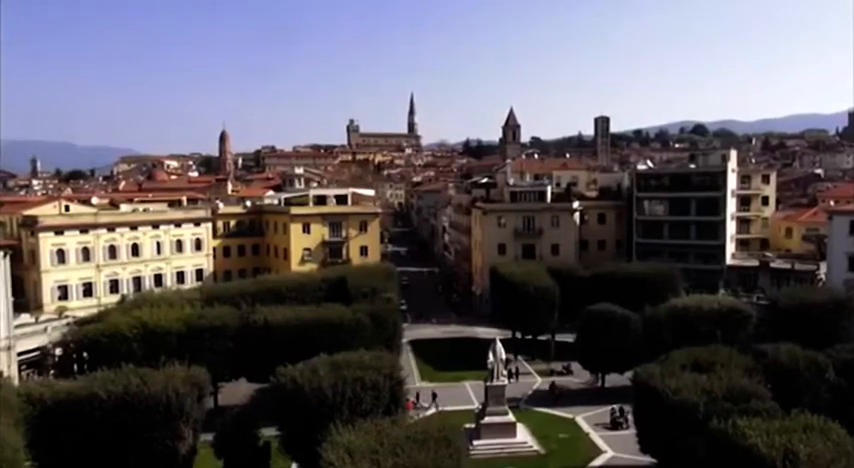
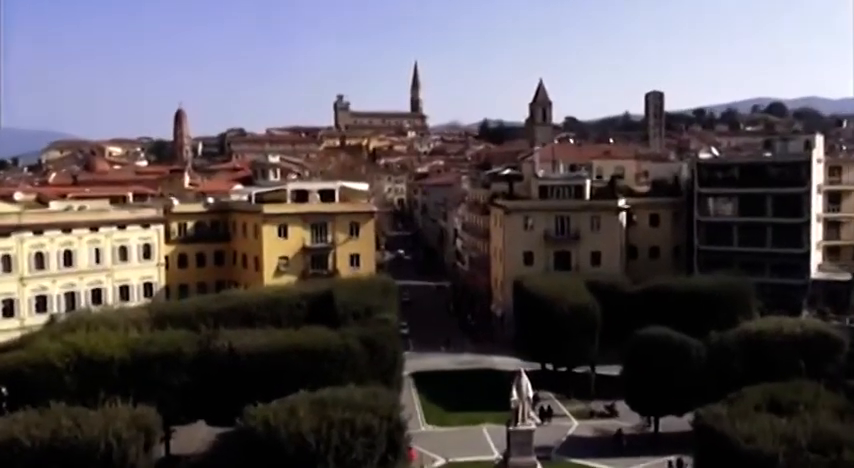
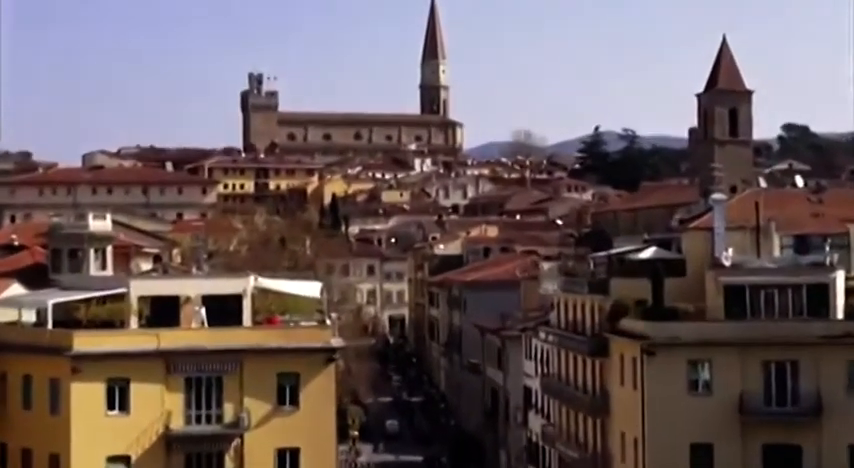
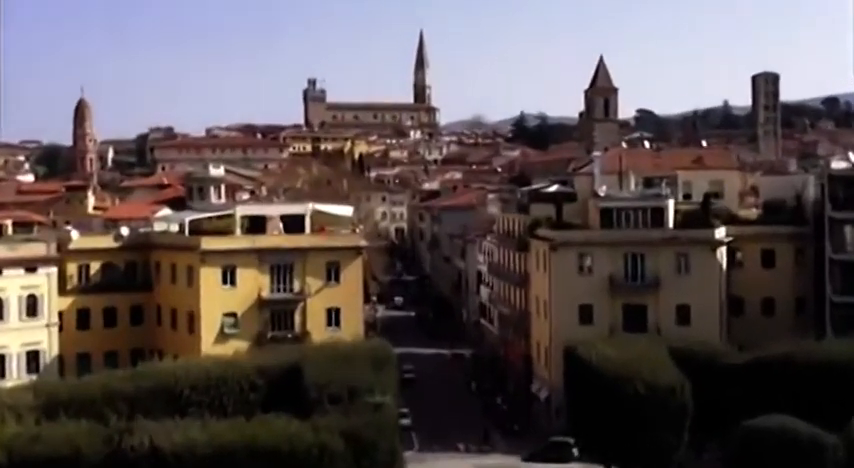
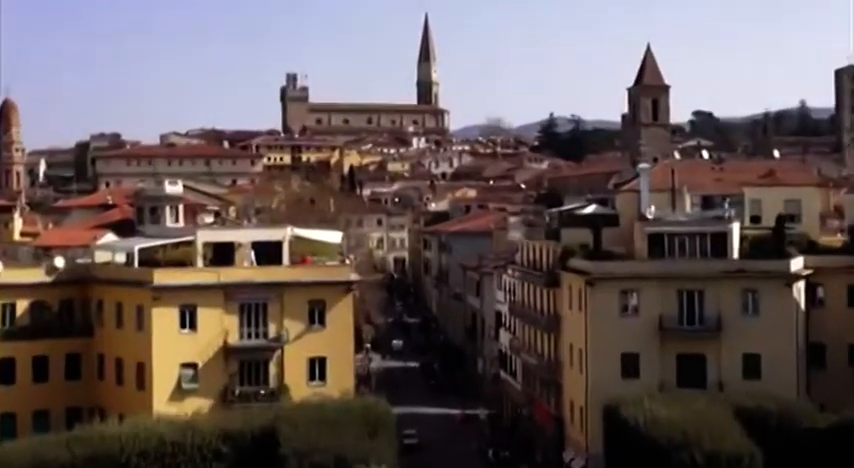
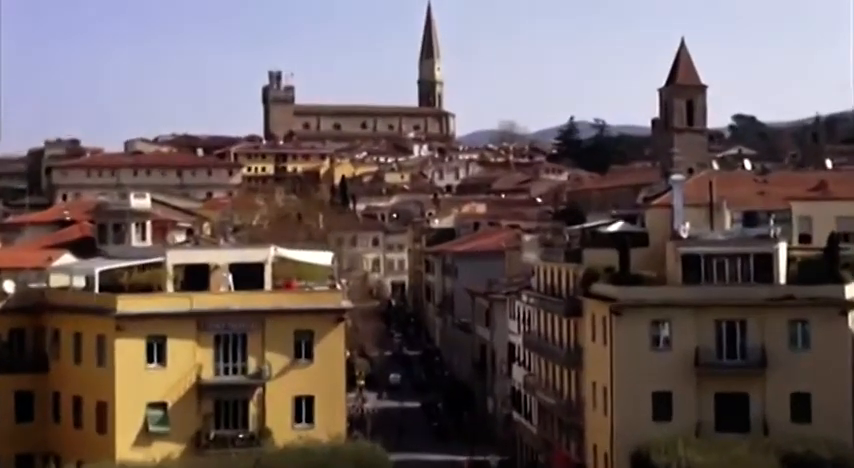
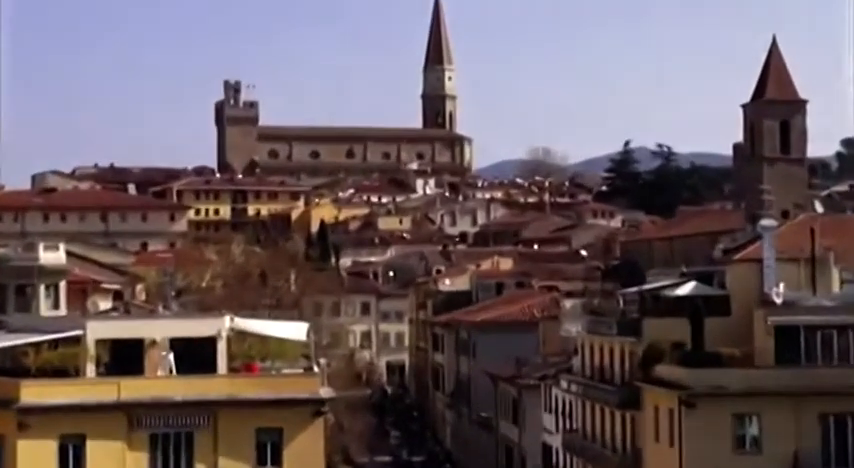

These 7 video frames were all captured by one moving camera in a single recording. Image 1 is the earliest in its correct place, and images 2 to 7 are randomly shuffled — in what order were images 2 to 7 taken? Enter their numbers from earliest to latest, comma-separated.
2, 4, 5, 6, 3, 7
